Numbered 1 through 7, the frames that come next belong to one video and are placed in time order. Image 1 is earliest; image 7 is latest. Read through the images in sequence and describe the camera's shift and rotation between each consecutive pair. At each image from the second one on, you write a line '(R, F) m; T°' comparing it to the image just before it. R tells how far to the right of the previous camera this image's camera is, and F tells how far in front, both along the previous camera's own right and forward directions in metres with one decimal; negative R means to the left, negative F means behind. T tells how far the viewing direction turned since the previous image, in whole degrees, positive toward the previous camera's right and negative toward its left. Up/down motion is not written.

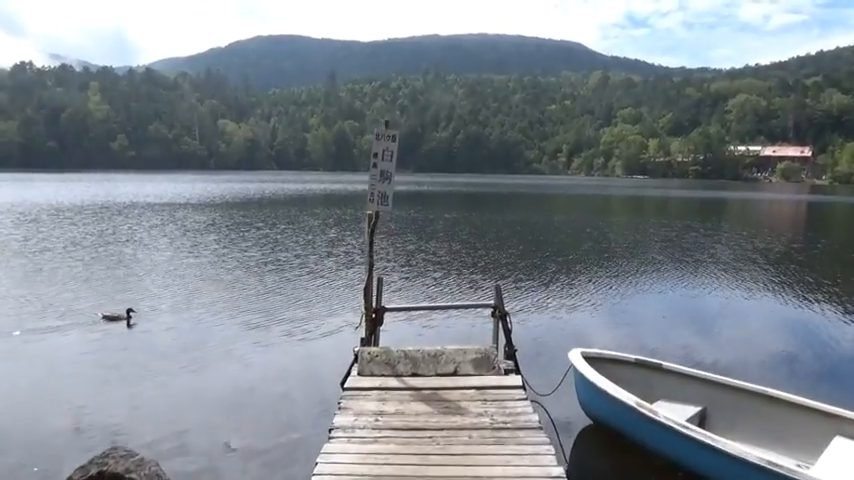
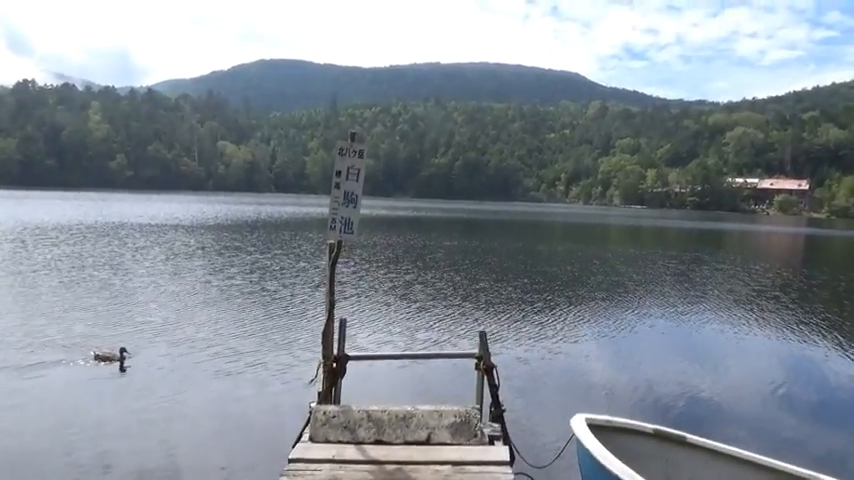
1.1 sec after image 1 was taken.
(+0.1, +0.5) m; 0°
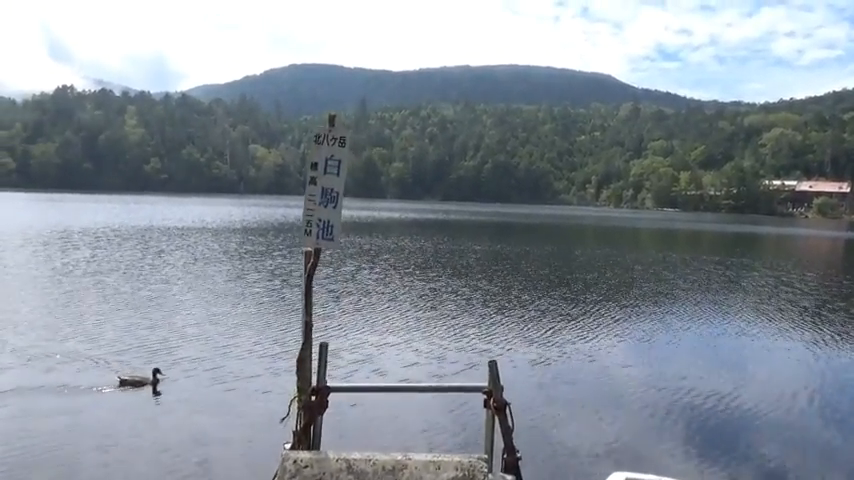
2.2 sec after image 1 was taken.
(+0.1, +0.5) m; -3°
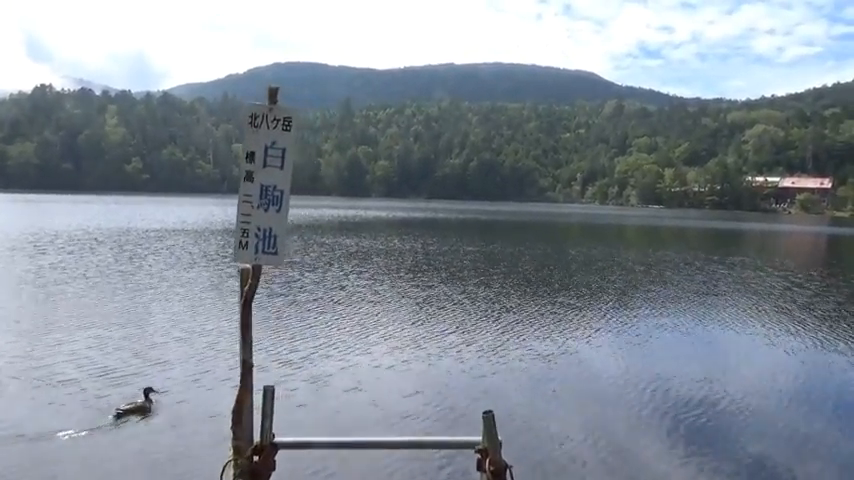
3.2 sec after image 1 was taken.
(0.0, +0.6) m; +1°
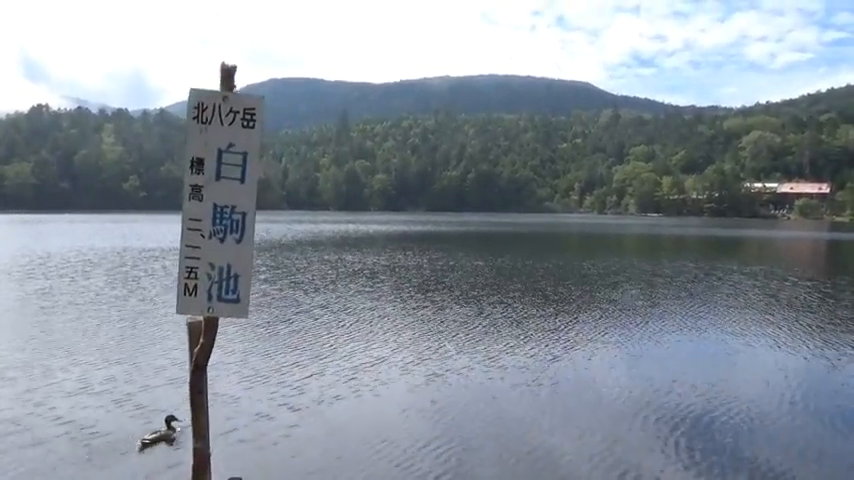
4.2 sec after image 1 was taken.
(-0.1, +0.4) m; 0°
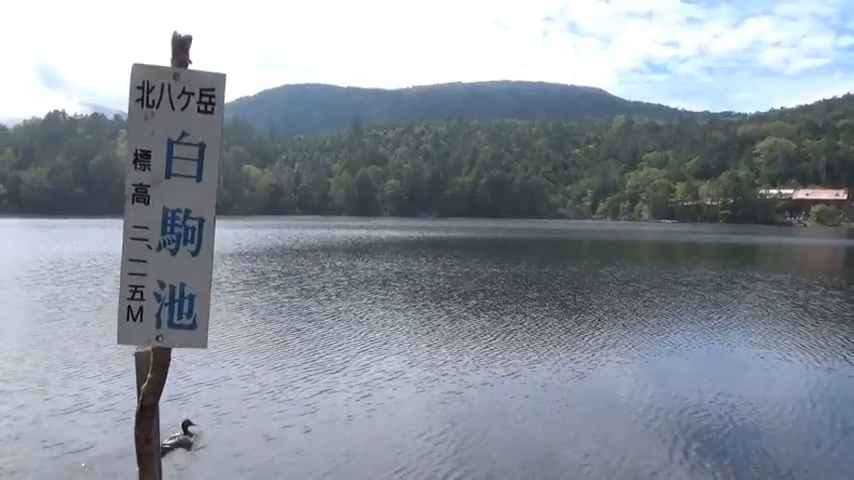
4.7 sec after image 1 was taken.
(0.0, +0.2) m; -1°
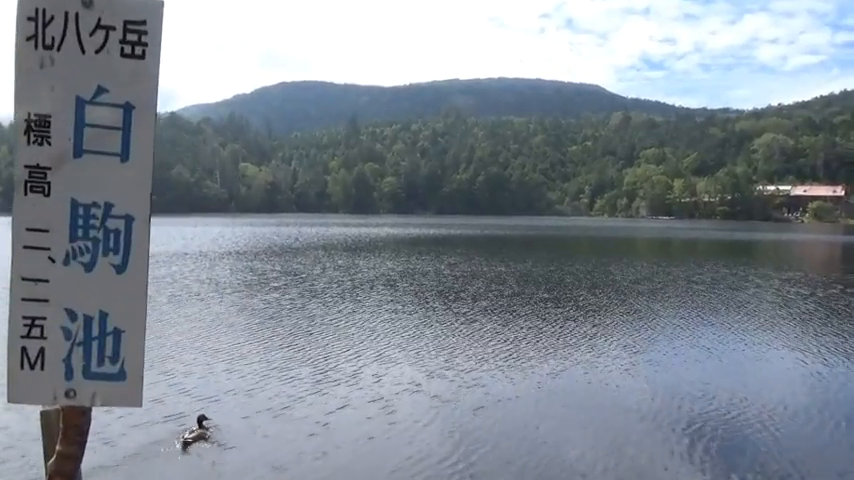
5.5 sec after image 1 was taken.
(-0.1, +0.3) m; 0°
